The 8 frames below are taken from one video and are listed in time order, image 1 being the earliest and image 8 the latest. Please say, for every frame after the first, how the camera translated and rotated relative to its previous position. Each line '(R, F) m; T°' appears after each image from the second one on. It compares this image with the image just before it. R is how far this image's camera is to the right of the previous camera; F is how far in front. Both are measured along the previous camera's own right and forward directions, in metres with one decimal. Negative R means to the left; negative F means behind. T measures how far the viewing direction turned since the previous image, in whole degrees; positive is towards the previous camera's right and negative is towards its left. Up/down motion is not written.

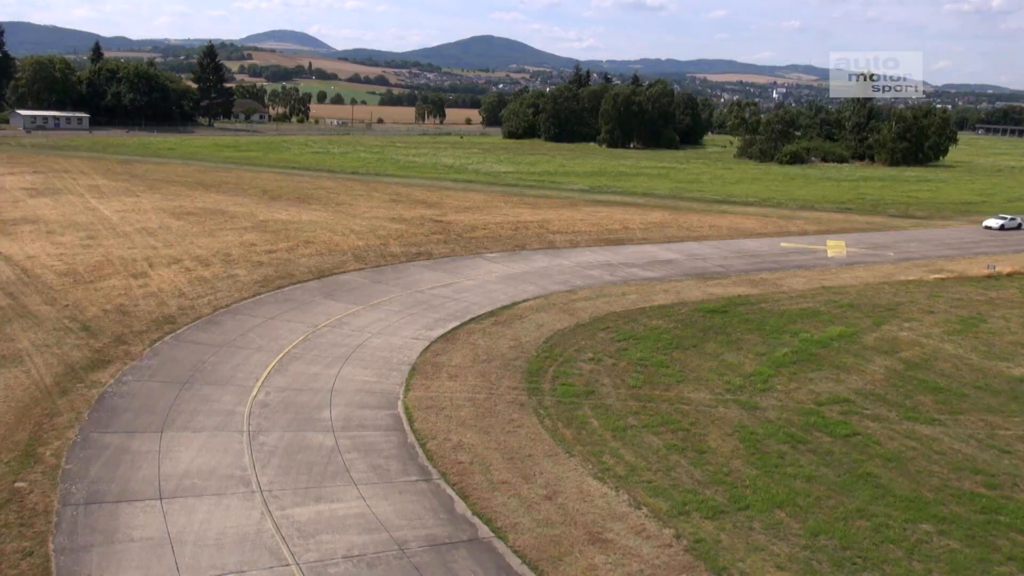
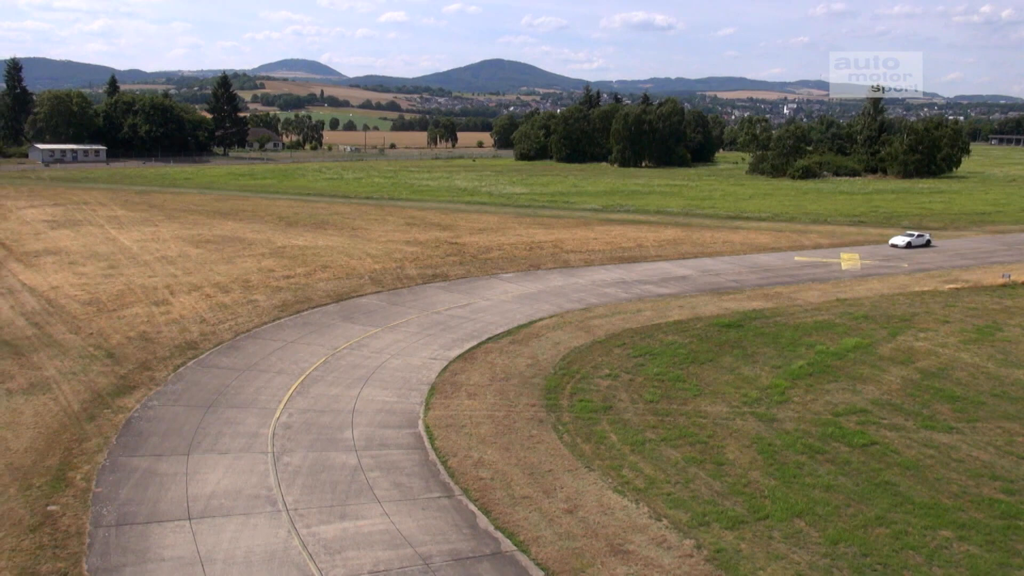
(0.0, -0.3) m; -1°
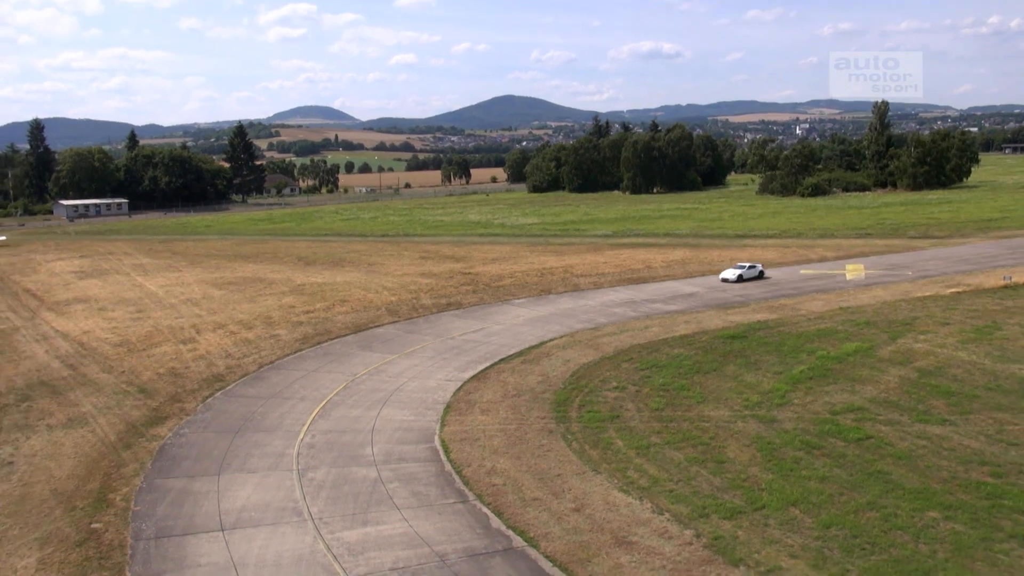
(+0.4, -1.1) m; -1°
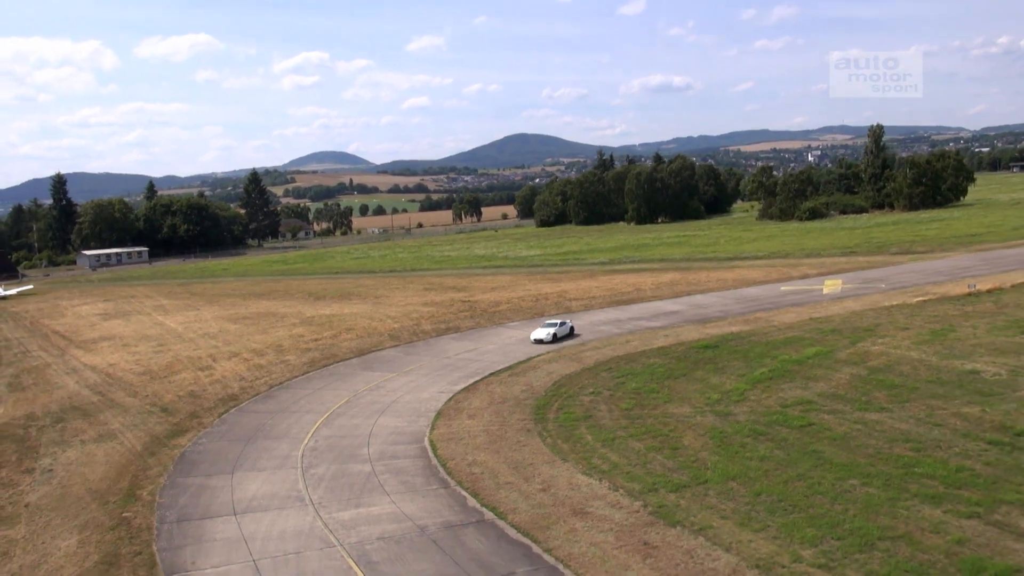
(+1.0, -2.6) m; -1°
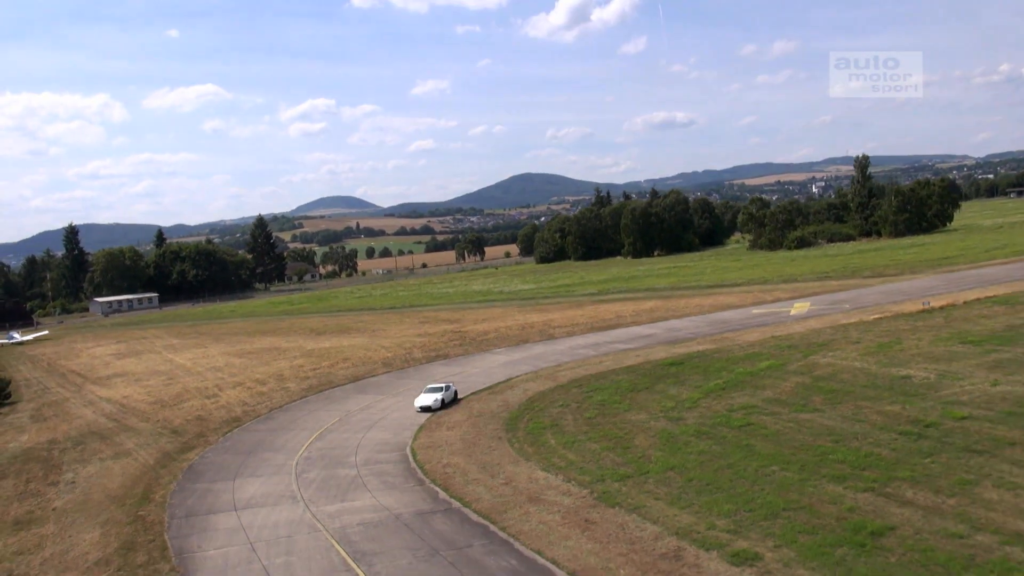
(+1.1, -2.8) m; -1°
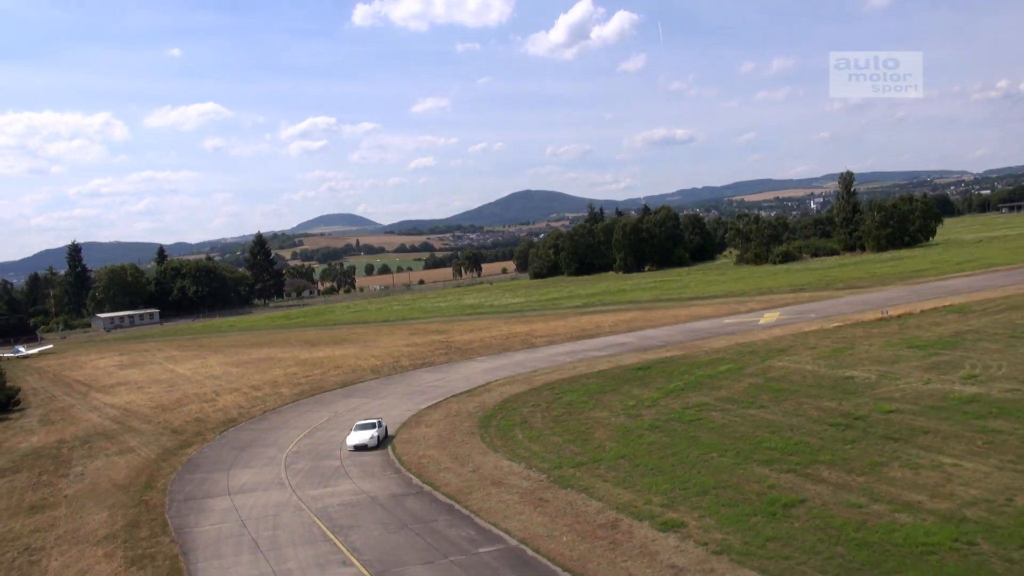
(+0.9, -2.4) m; 0°
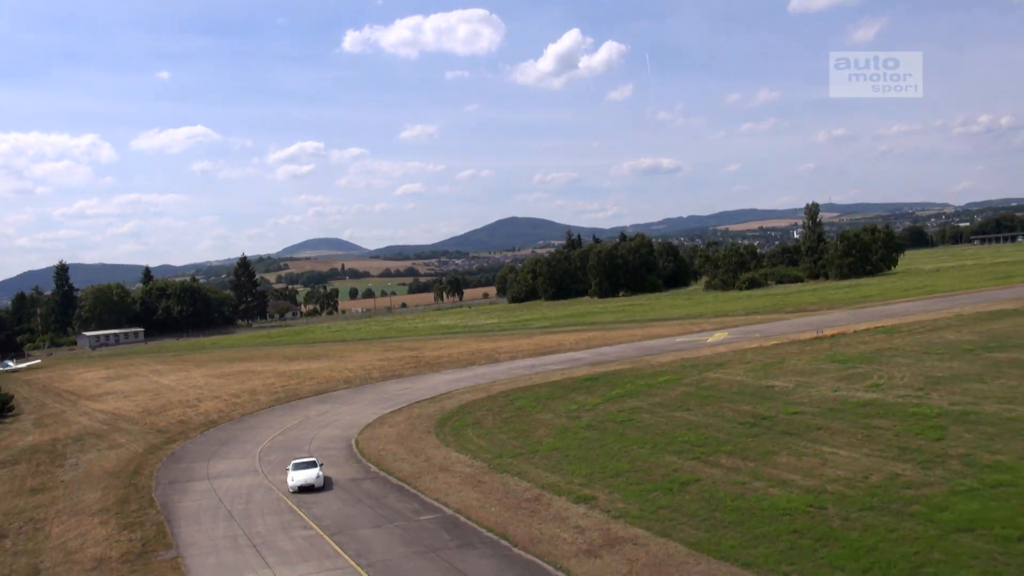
(+1.1, -3.4) m; +1°
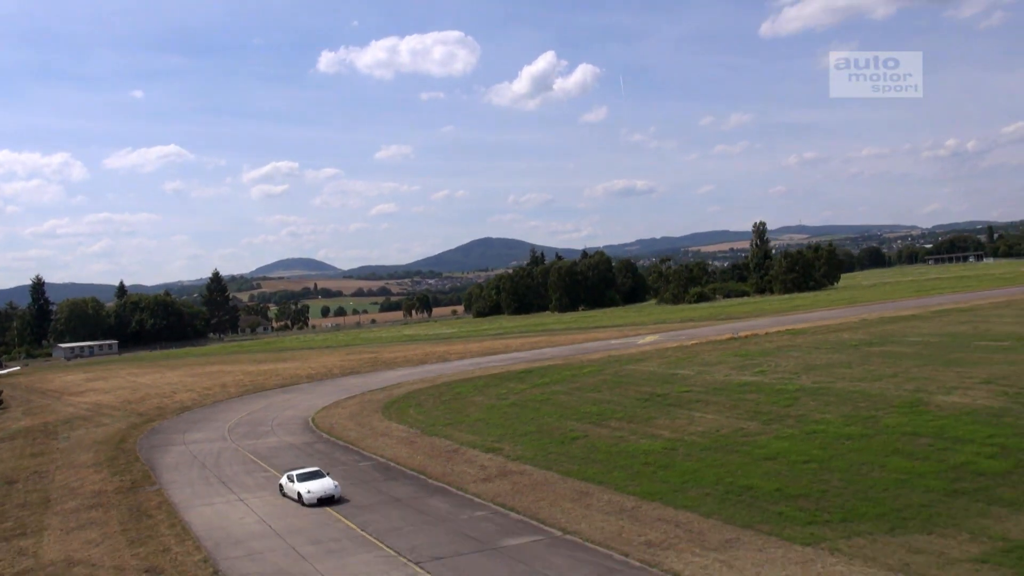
(+1.4, -5.2) m; +2°
